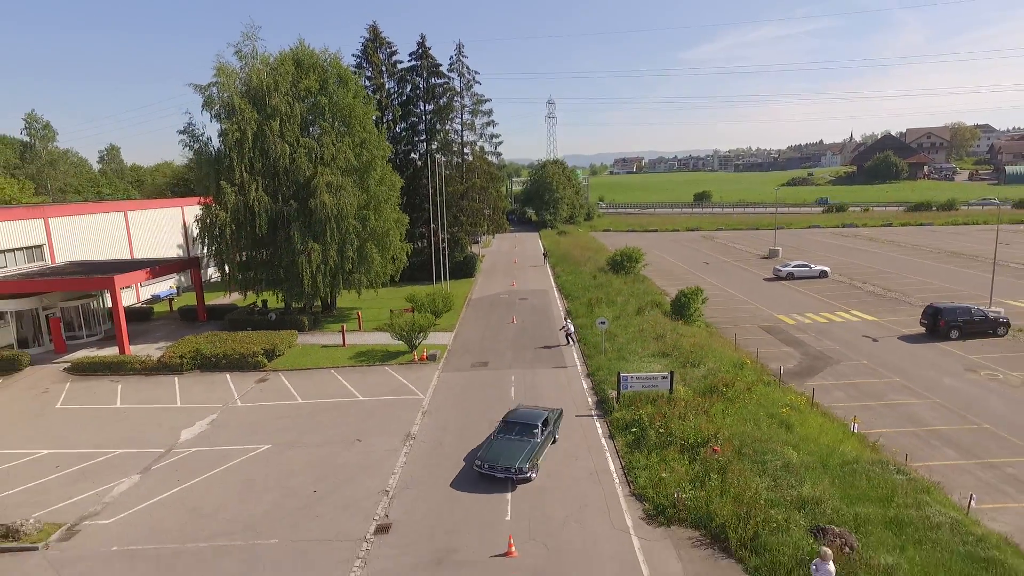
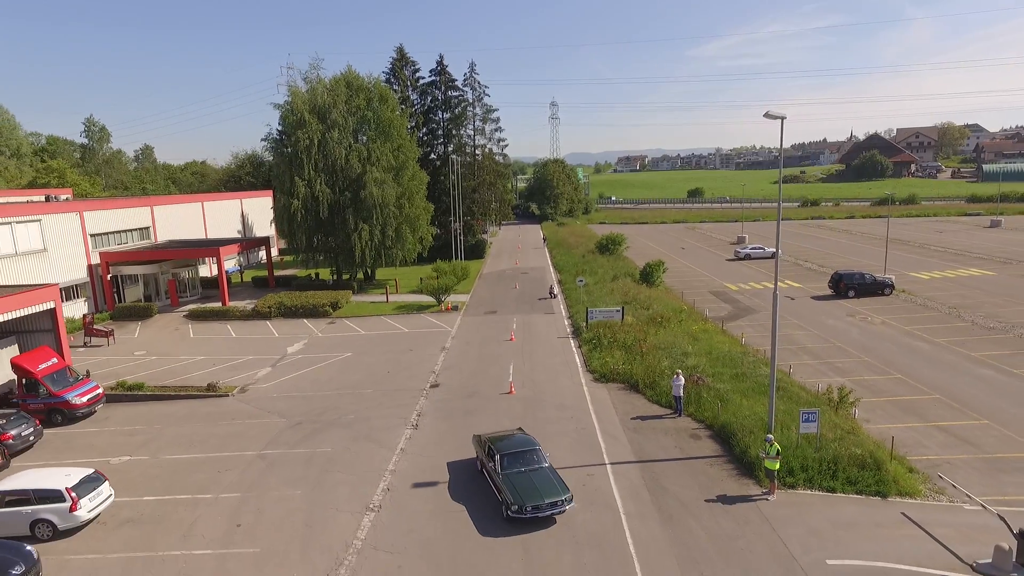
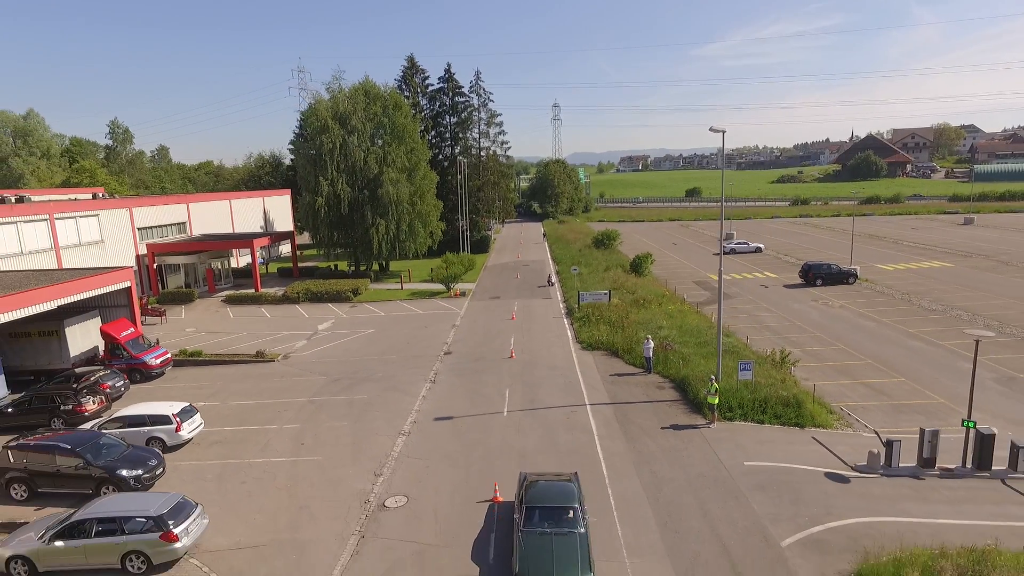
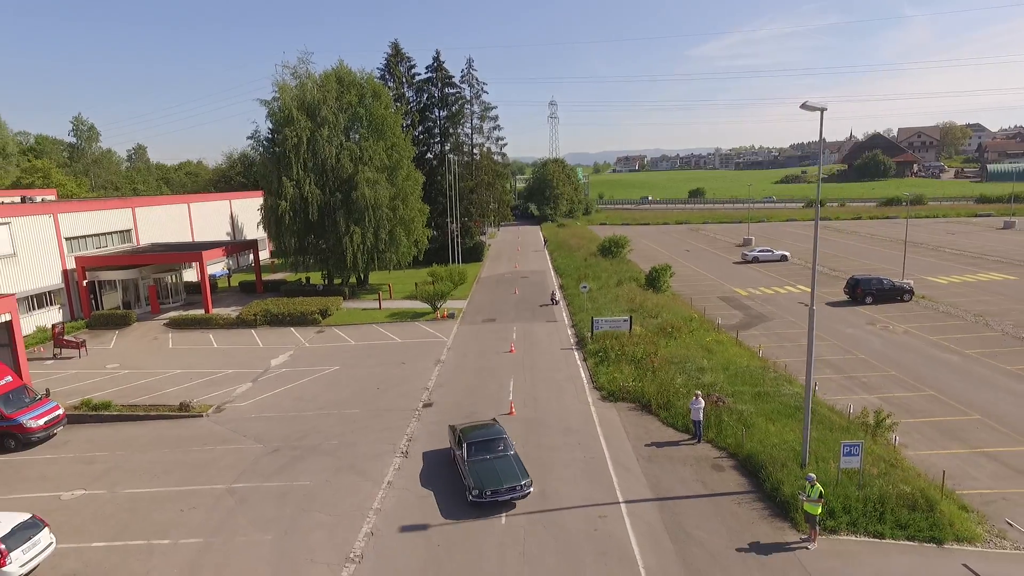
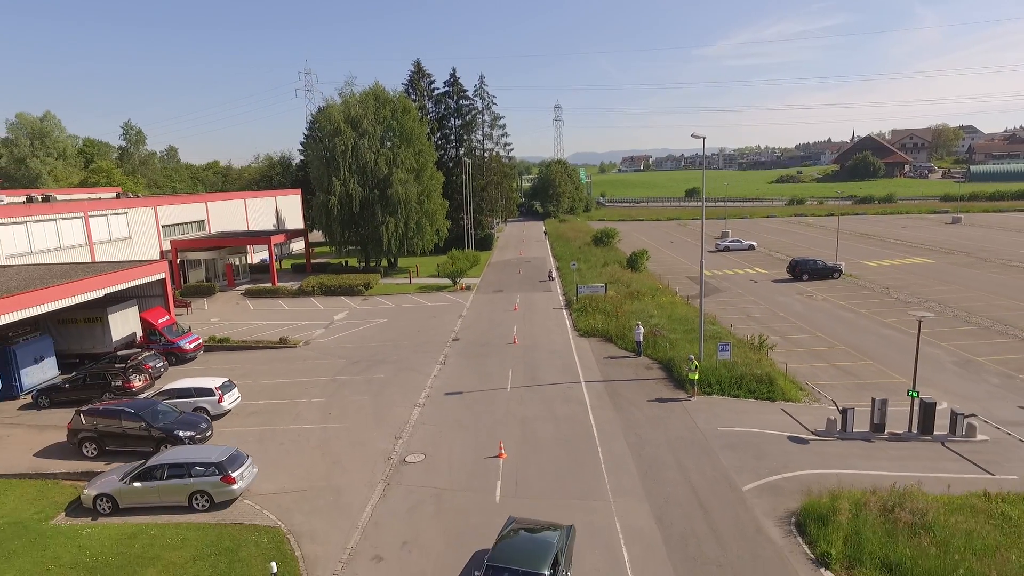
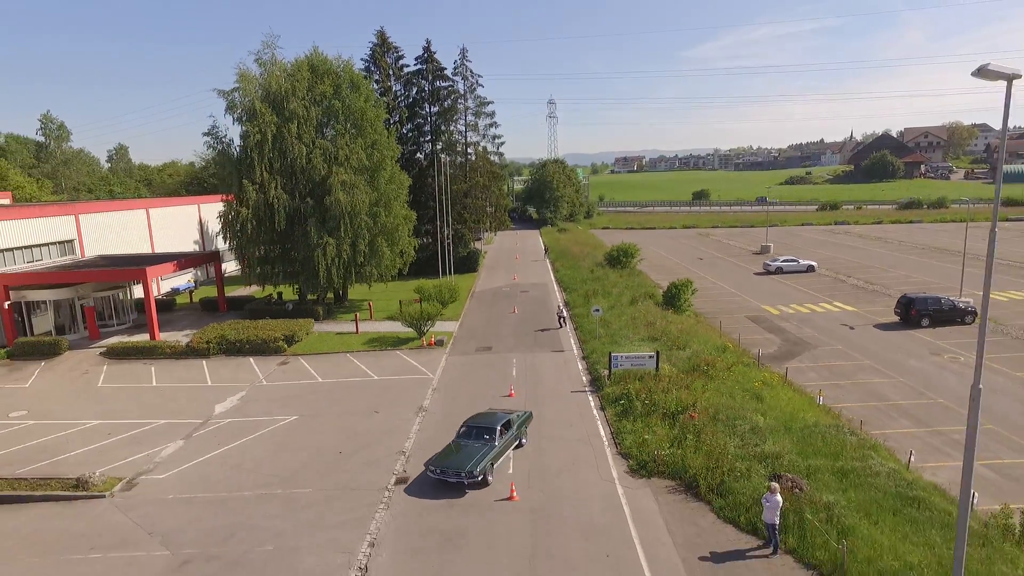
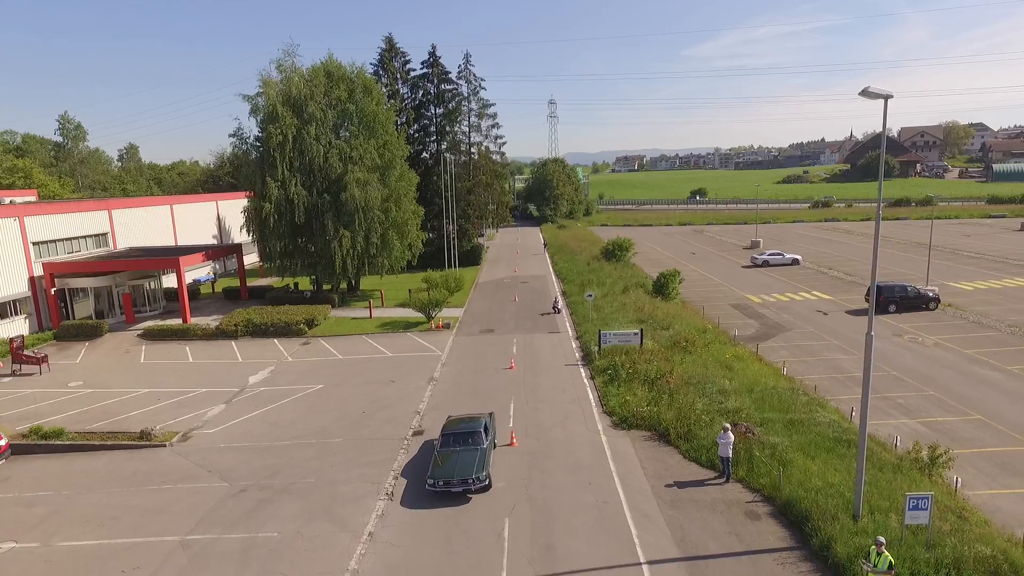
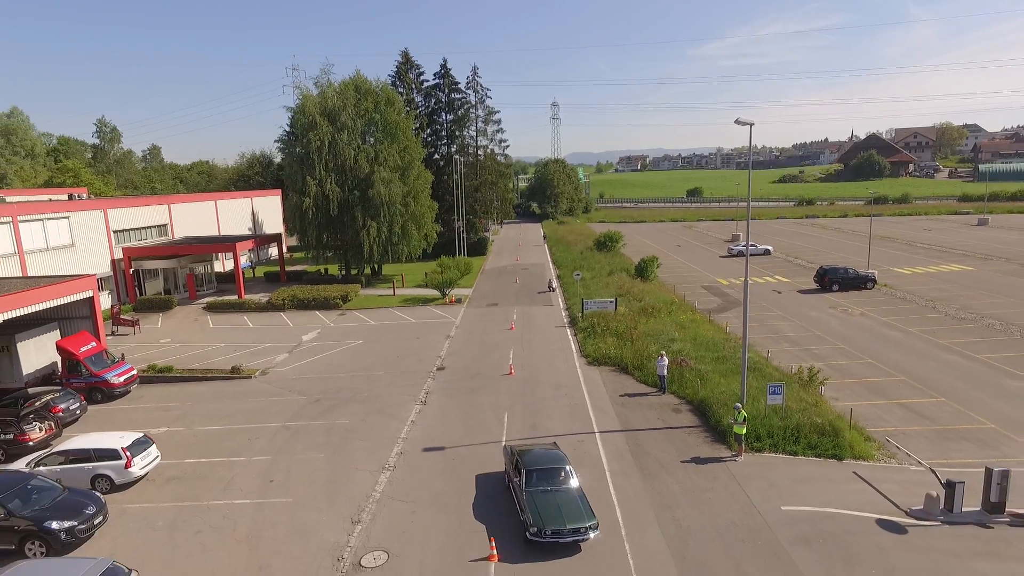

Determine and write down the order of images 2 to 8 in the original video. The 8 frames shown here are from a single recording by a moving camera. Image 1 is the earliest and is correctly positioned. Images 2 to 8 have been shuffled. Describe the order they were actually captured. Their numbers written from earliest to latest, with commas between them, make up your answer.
6, 7, 4, 2, 8, 3, 5
